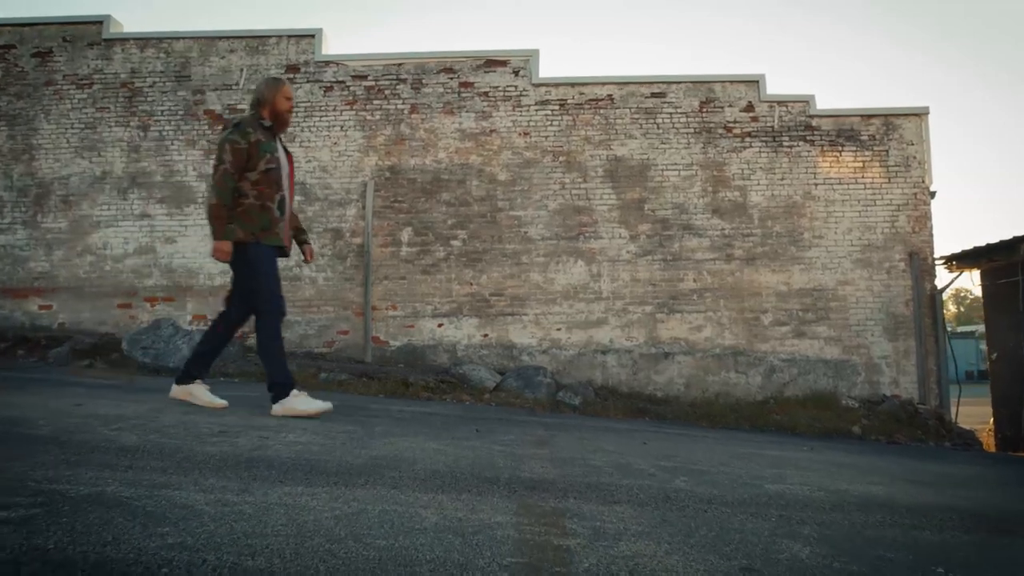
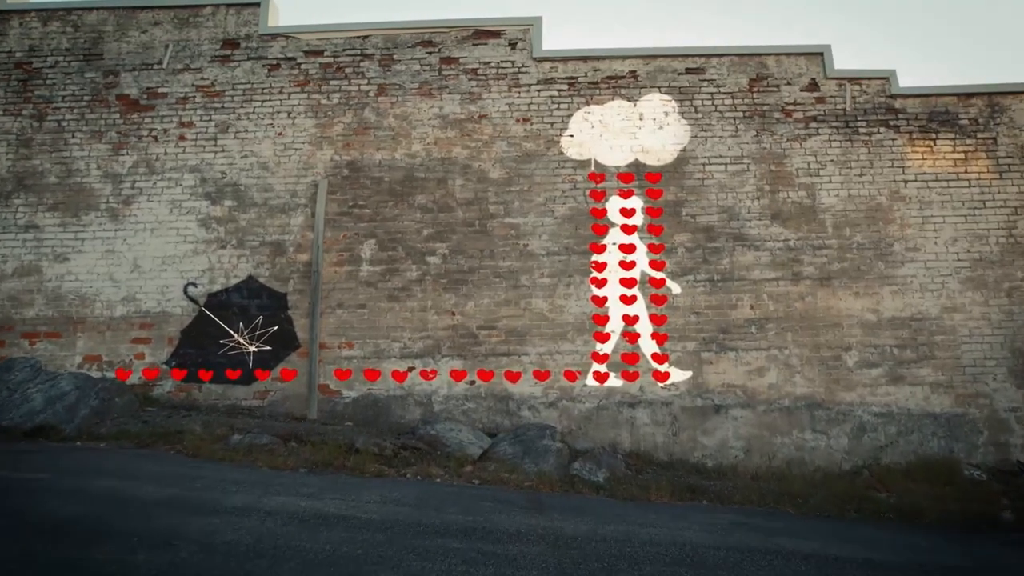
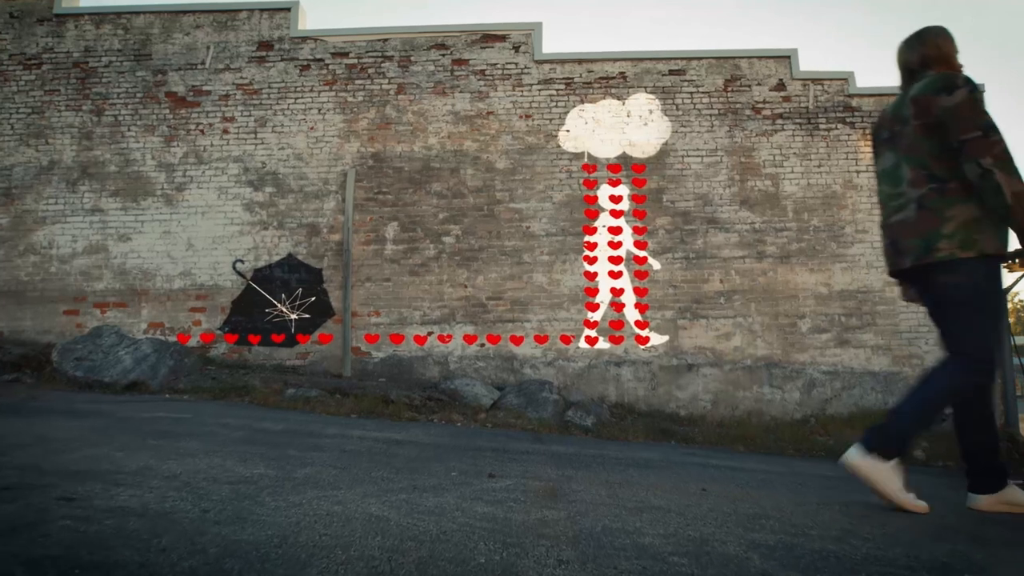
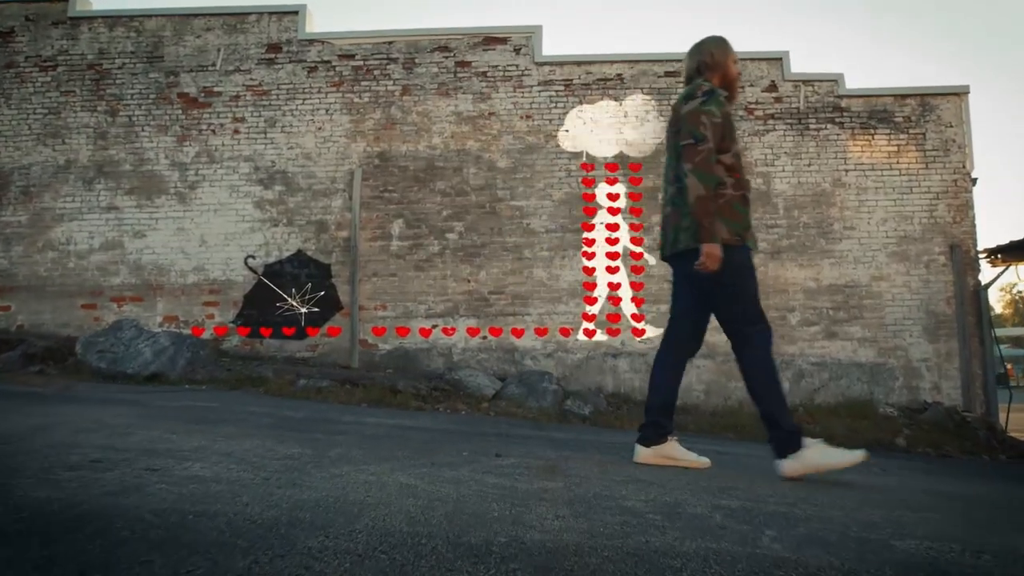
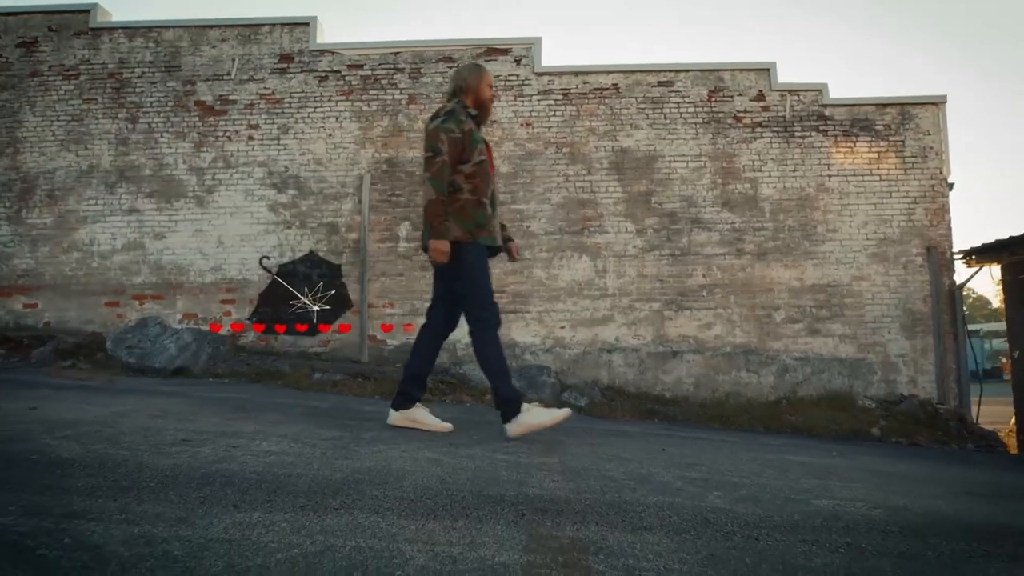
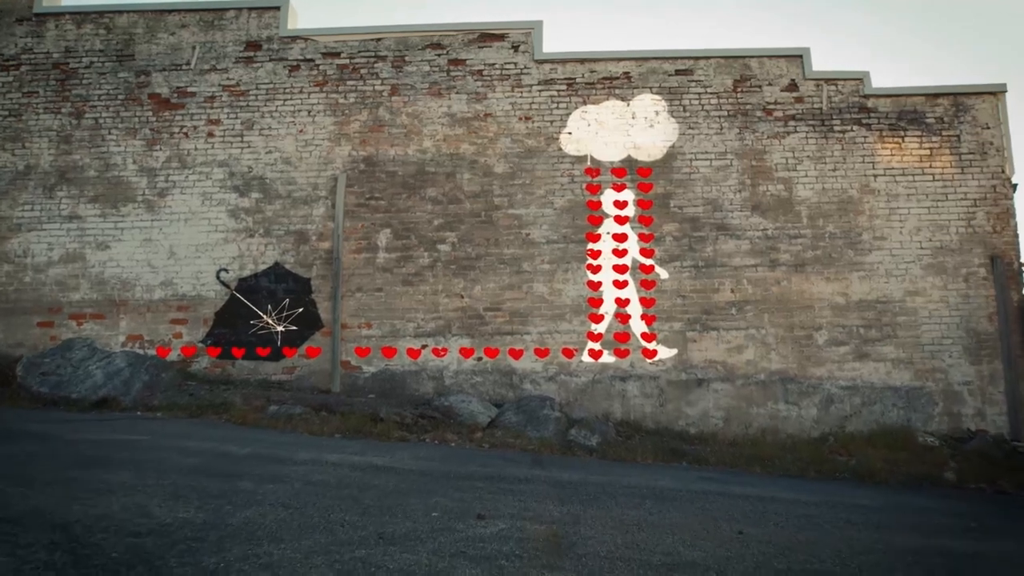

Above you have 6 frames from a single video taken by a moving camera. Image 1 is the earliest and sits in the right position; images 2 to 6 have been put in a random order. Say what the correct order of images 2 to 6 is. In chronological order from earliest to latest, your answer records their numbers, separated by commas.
5, 4, 3, 6, 2
